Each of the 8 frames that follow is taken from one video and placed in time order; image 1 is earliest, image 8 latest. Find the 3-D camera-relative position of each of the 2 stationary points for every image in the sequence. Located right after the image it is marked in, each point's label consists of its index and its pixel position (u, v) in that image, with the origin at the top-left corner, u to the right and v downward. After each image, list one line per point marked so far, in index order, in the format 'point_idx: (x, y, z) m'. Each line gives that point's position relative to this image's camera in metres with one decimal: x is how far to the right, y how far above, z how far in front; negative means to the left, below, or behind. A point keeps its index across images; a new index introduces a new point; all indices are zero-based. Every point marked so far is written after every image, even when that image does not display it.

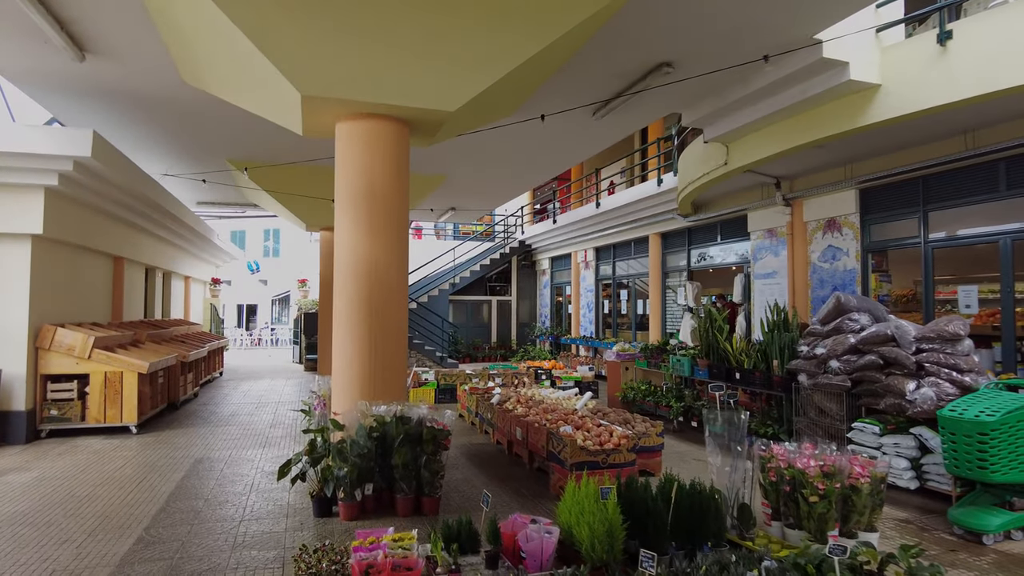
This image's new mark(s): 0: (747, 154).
0: (+2.4, +1.3, +6.7) m
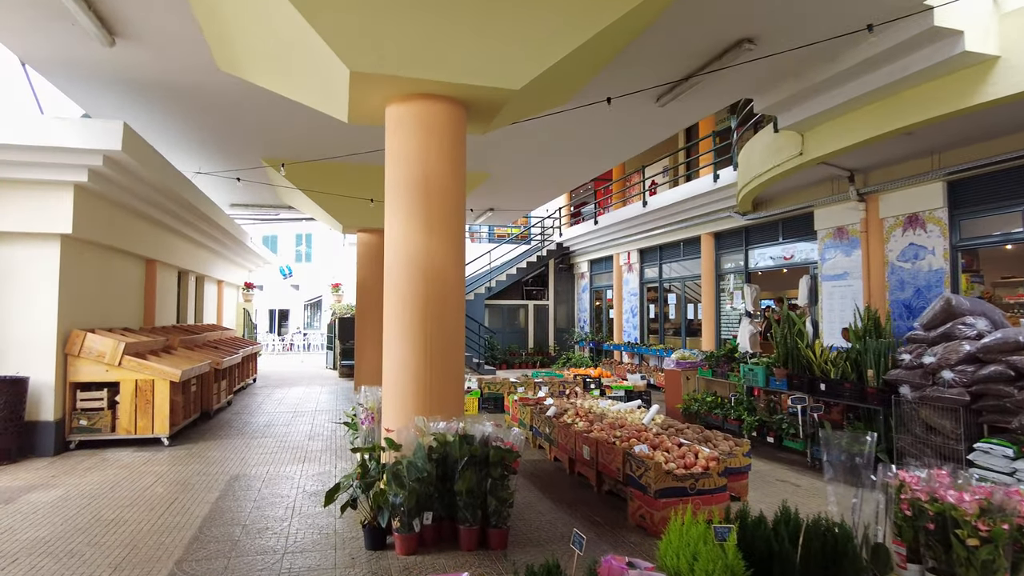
0: (+2.9, +1.3, +6.1) m
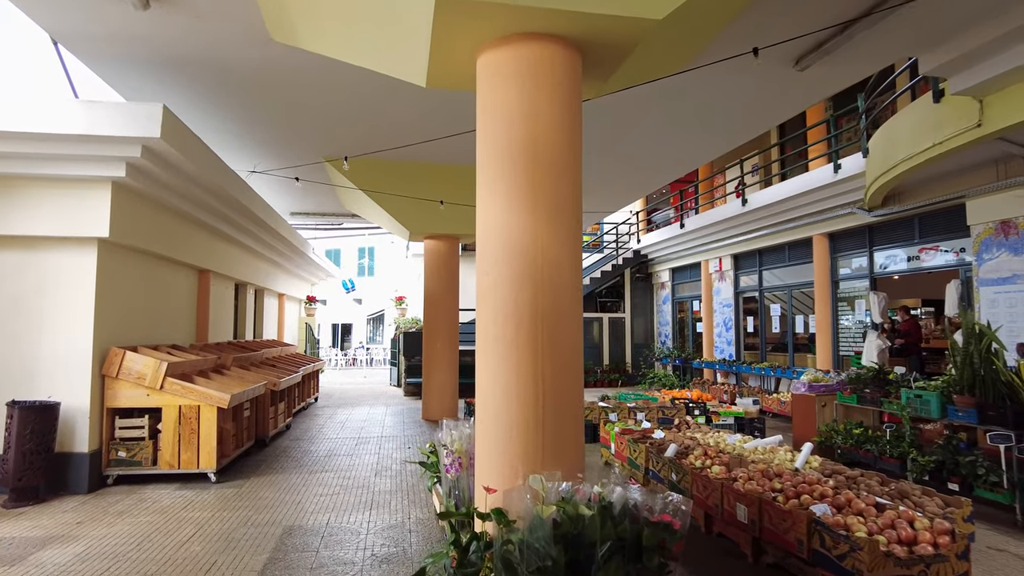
0: (+3.6, +1.3, +4.8) m
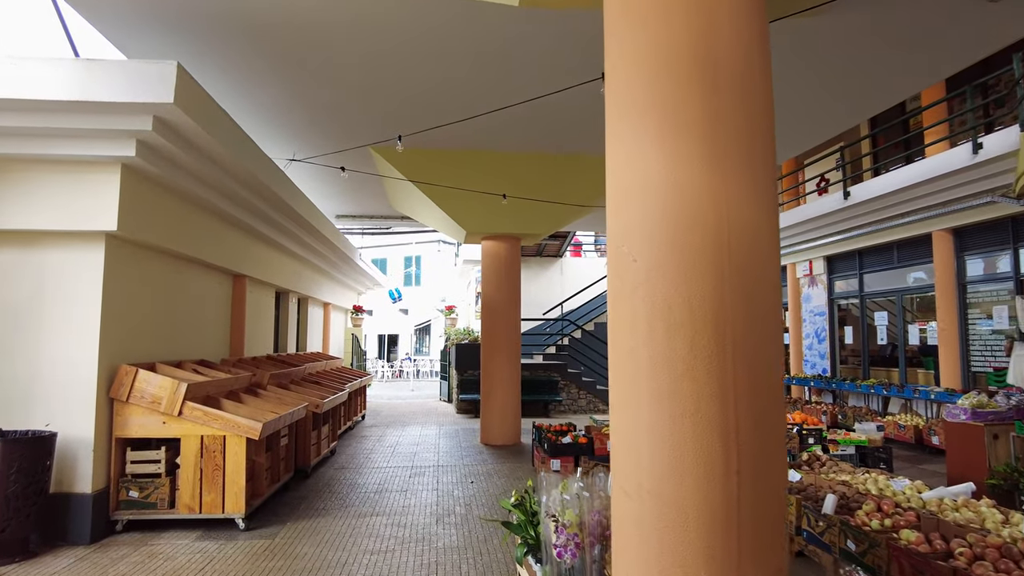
0: (+4.2, +1.3, +3.5) m
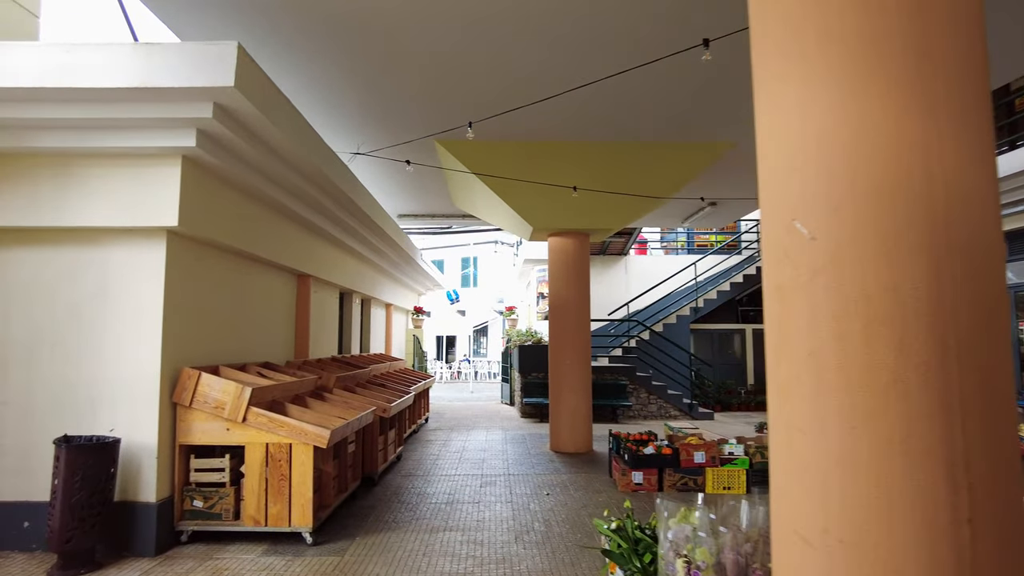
0: (+4.6, +1.4, +2.7) m
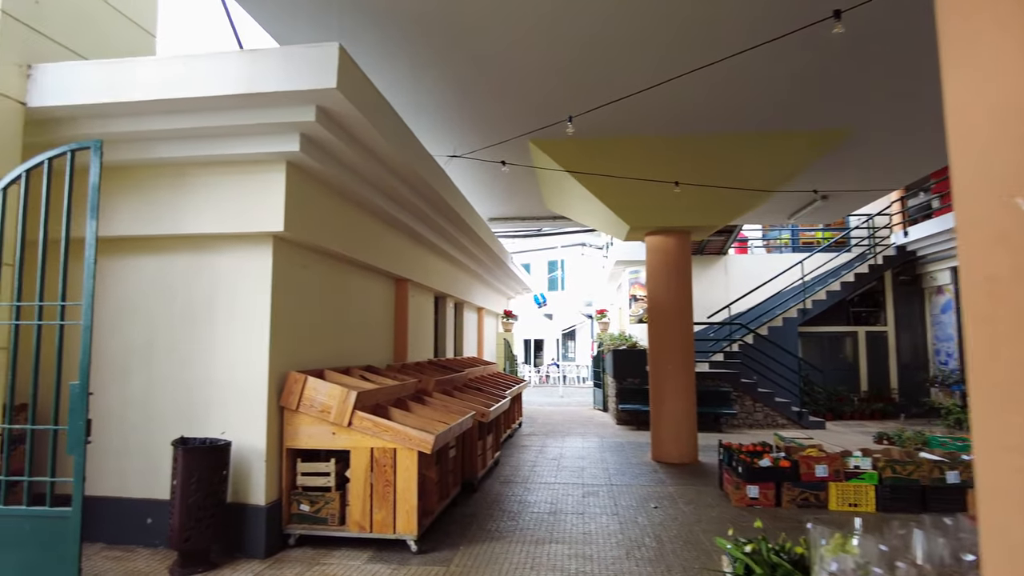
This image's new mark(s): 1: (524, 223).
0: (+5.0, +1.4, +1.9) m
1: (+0.2, +1.1, +11.0) m
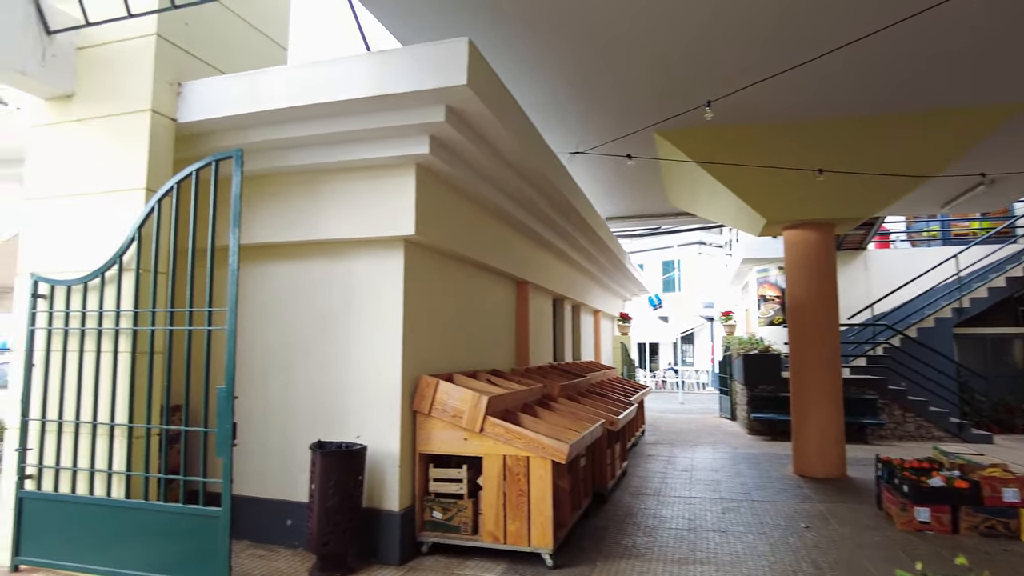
0: (+5.3, +1.5, +0.8) m
1: (+2.1, +1.1, +10.6) m
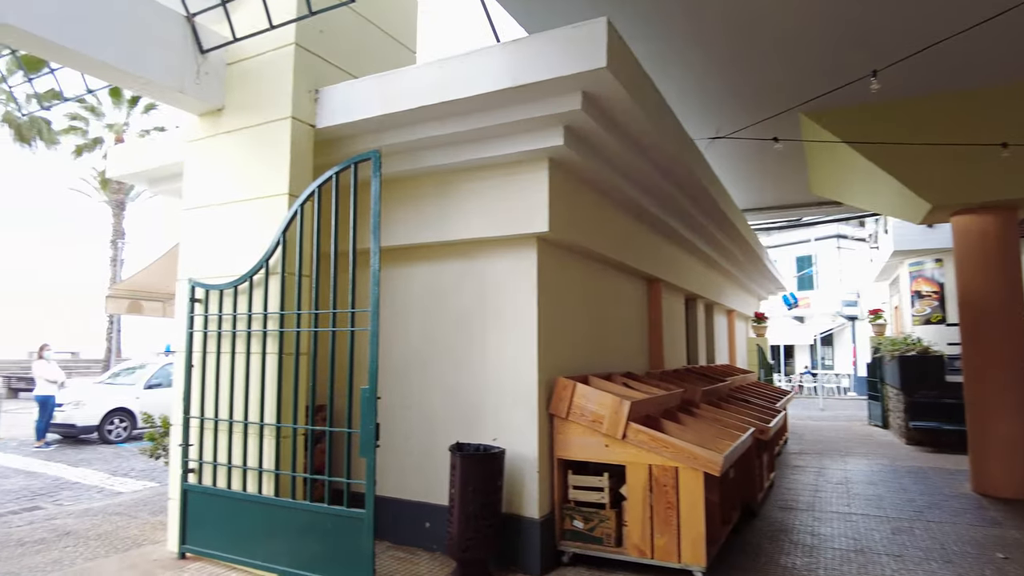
0: (+5.5, +1.6, -0.3) m
1: (+4.0, +1.1, +9.9) m
